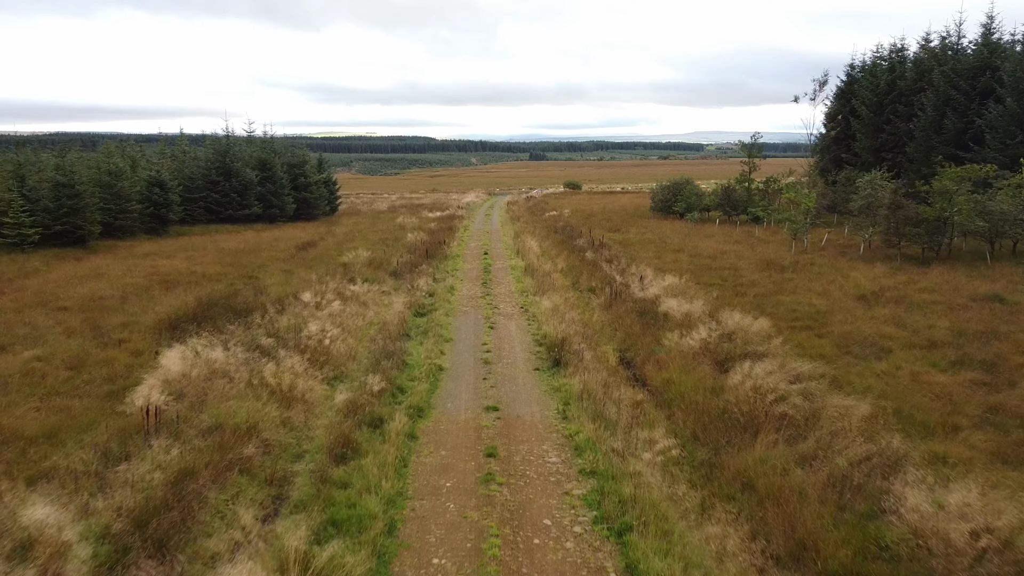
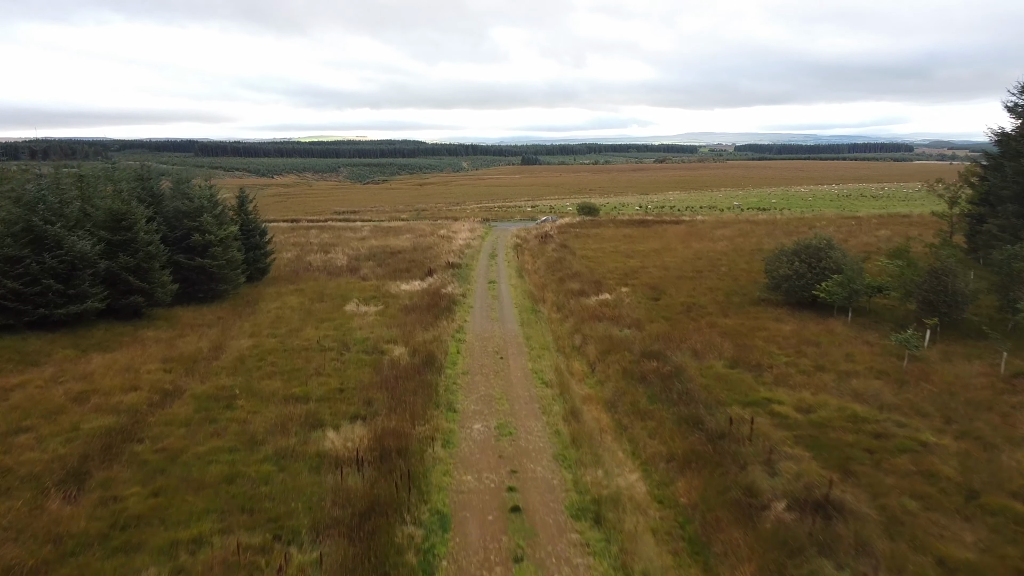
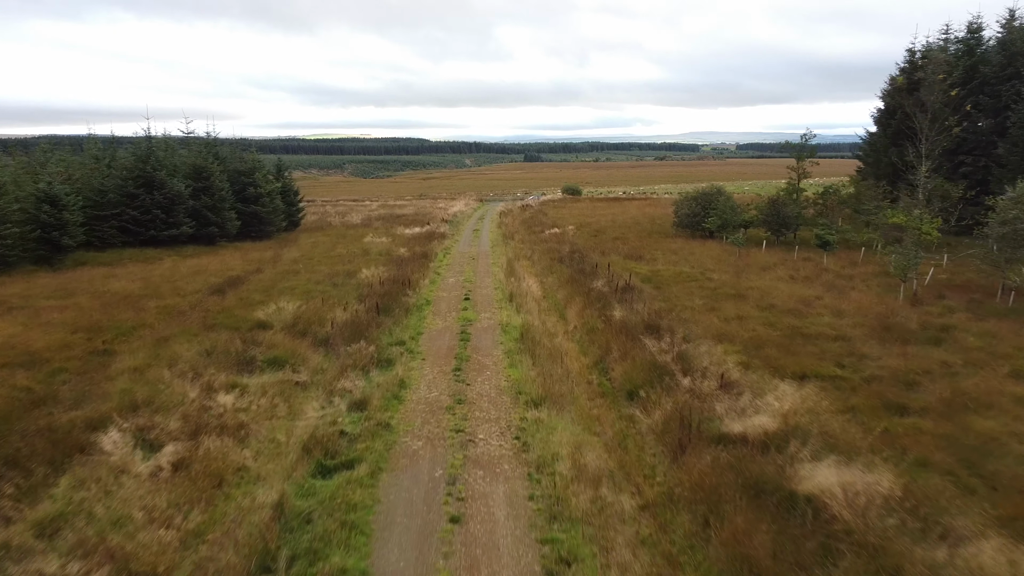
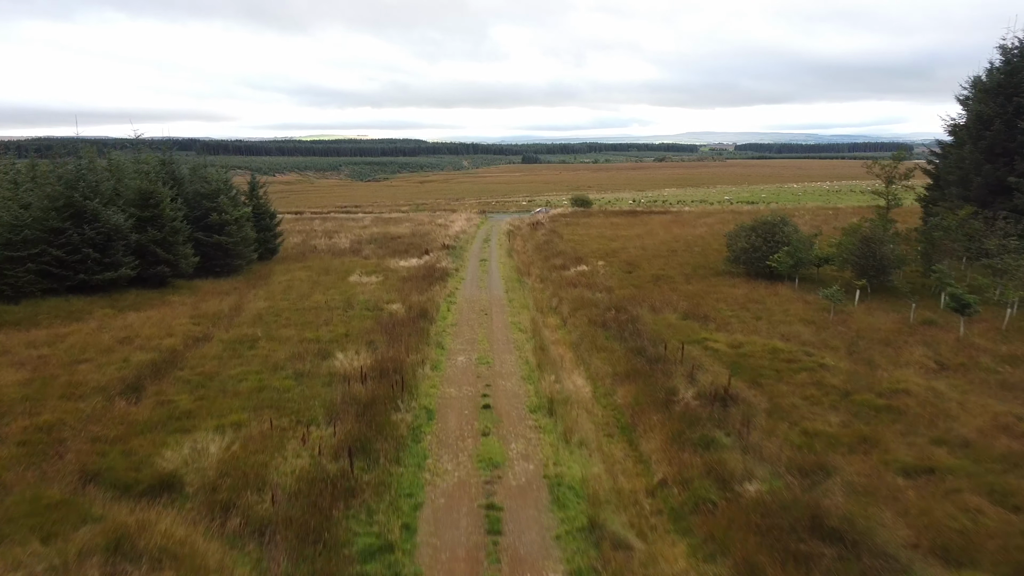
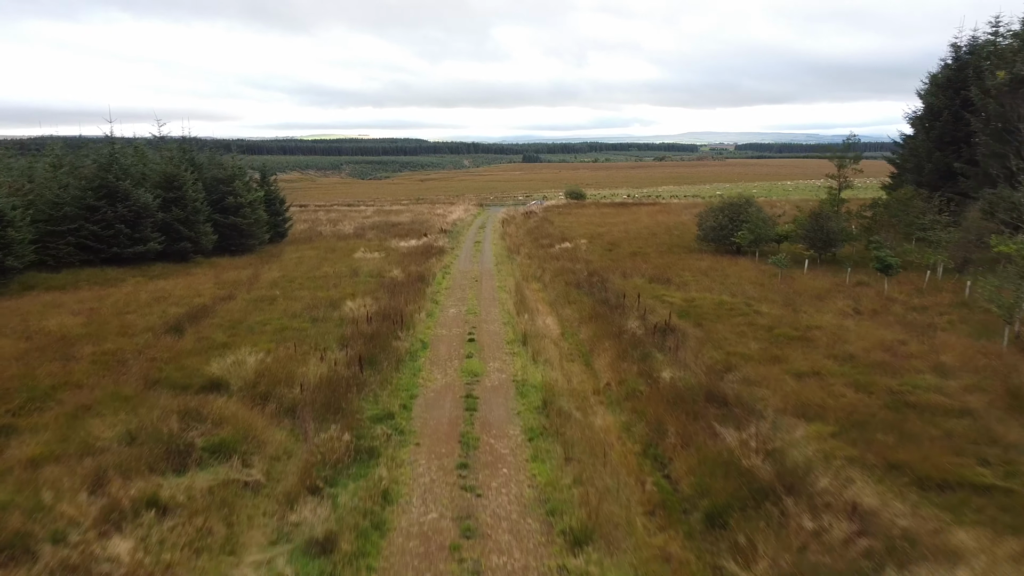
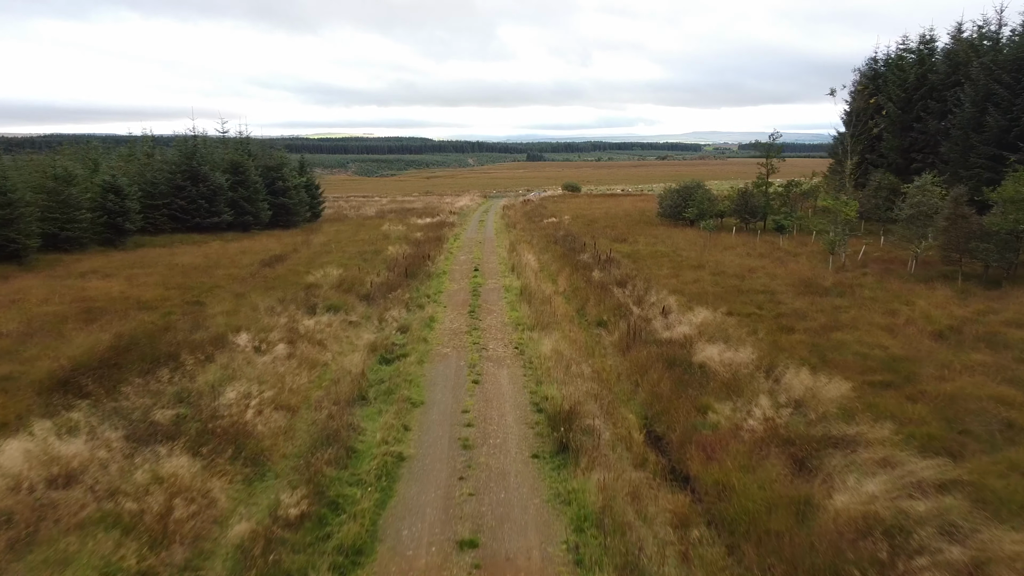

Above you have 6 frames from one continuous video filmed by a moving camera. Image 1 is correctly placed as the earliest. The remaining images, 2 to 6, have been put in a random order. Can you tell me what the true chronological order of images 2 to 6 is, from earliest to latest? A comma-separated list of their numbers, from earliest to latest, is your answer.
6, 3, 5, 4, 2
